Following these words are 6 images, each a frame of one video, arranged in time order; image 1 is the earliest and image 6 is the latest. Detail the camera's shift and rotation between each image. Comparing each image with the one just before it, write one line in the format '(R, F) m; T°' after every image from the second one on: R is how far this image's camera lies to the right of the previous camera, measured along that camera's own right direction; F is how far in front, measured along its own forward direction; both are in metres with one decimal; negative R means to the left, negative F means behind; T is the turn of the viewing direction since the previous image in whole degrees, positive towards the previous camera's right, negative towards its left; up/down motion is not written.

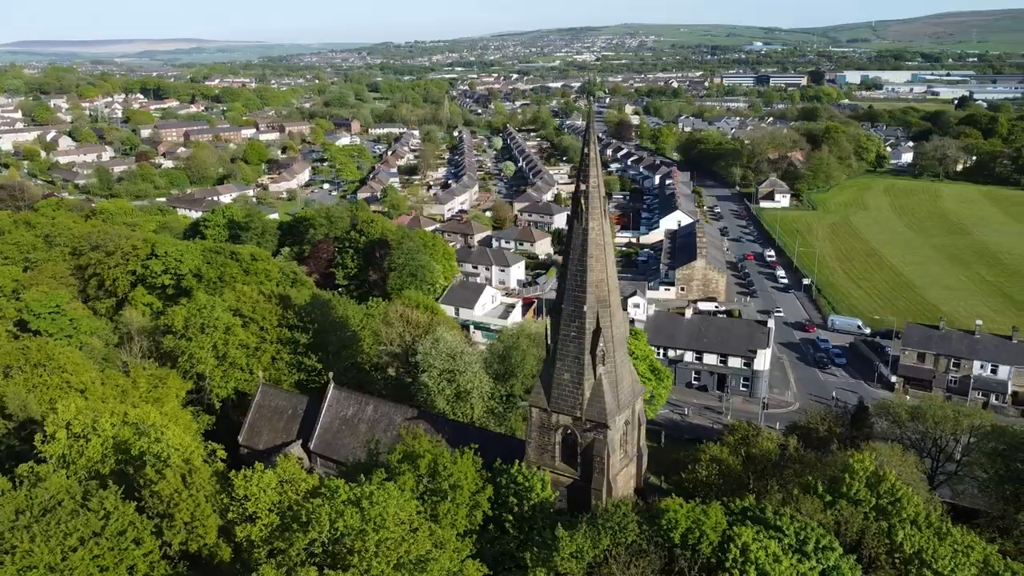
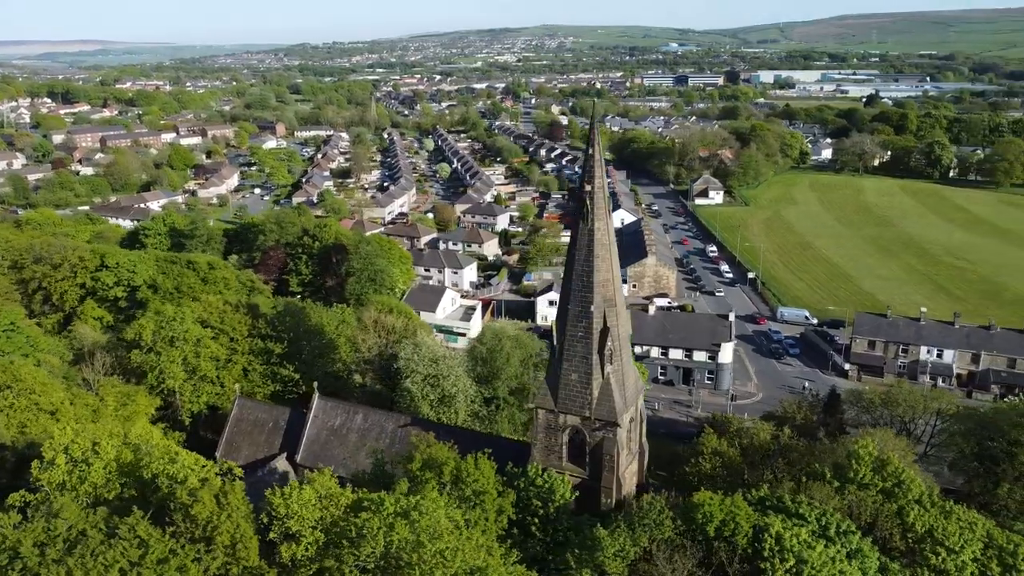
(-2.4, +0.2) m; +6°
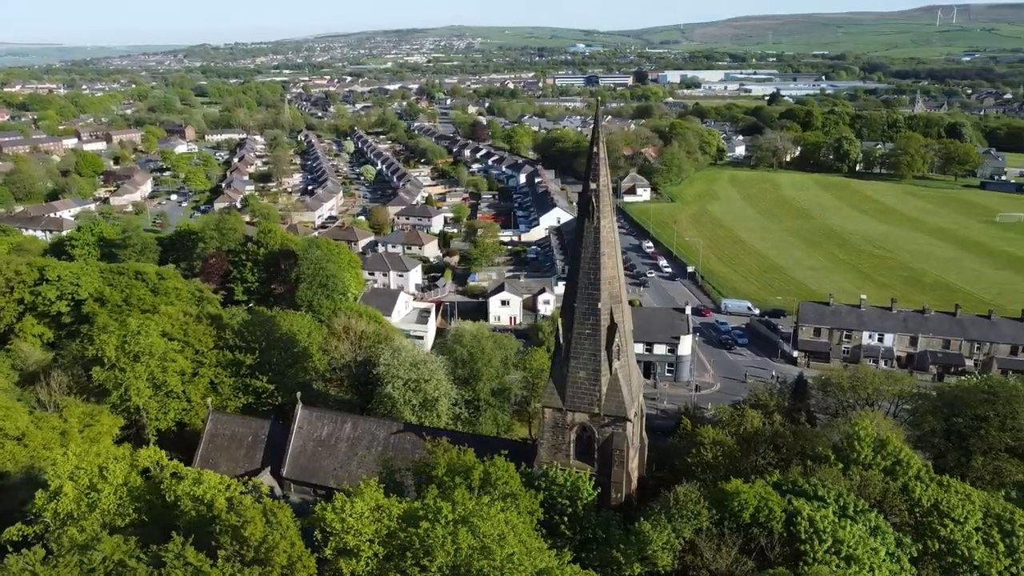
(-2.8, +0.3) m; +7°
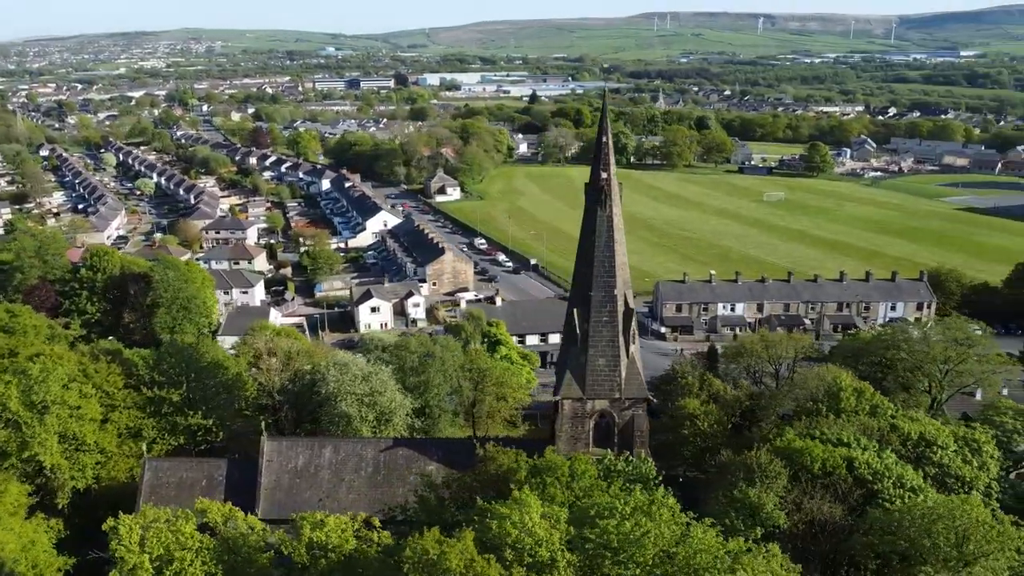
(-7.4, +1.7) m; +18°
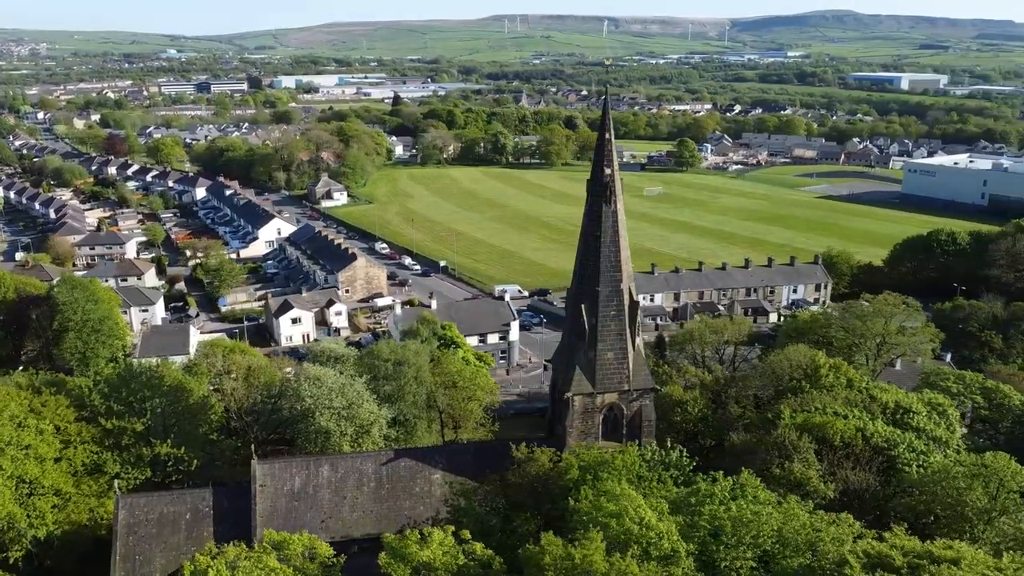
(-4.4, +0.7) m; +10°
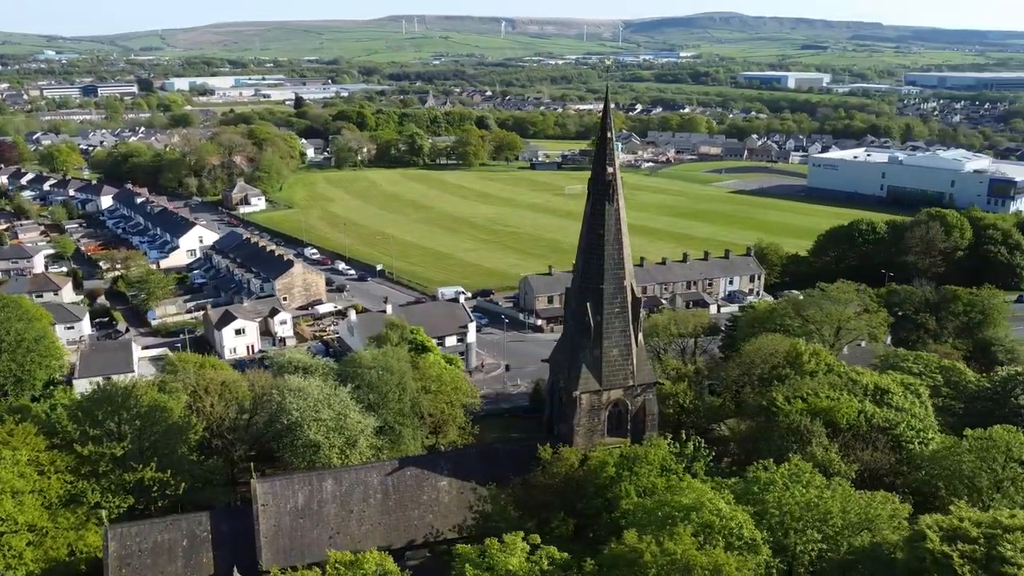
(-3.0, +0.4) m; +7°
